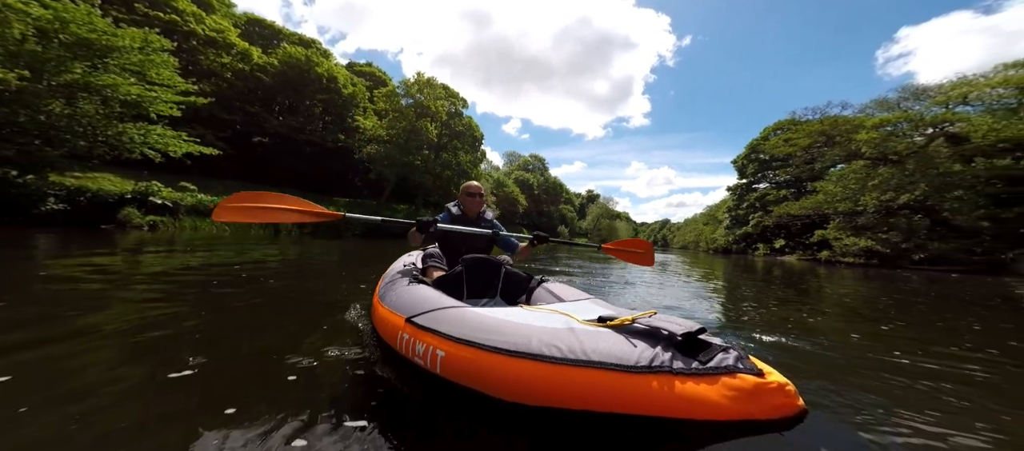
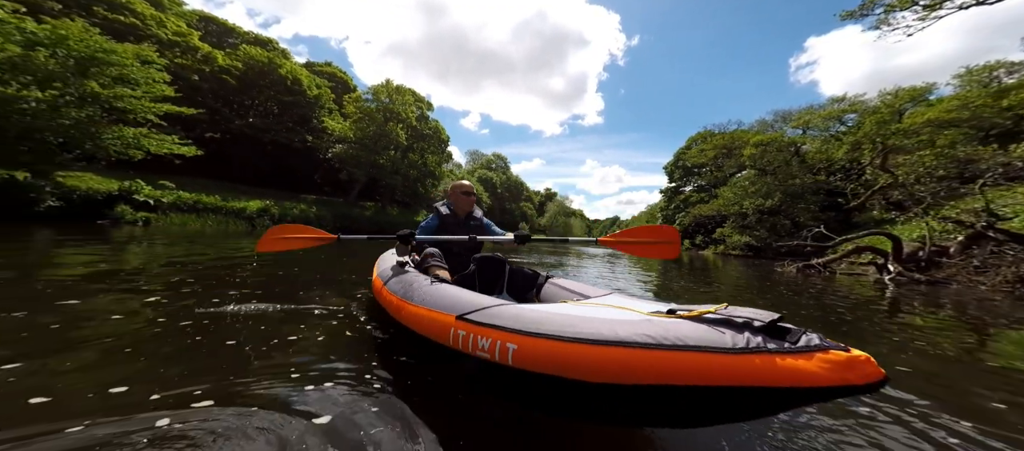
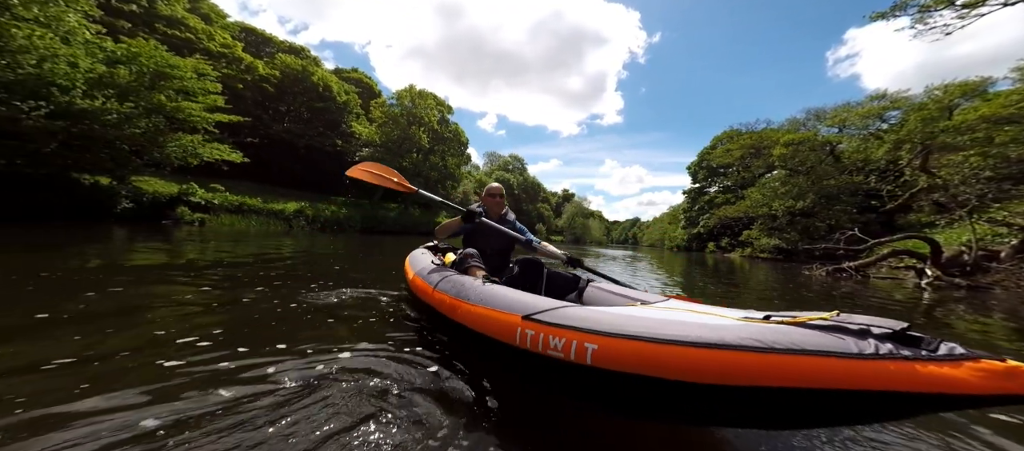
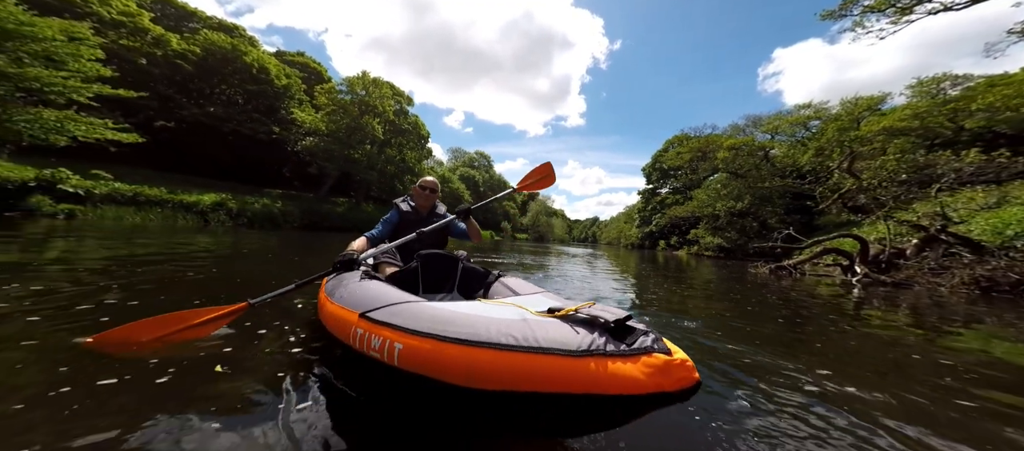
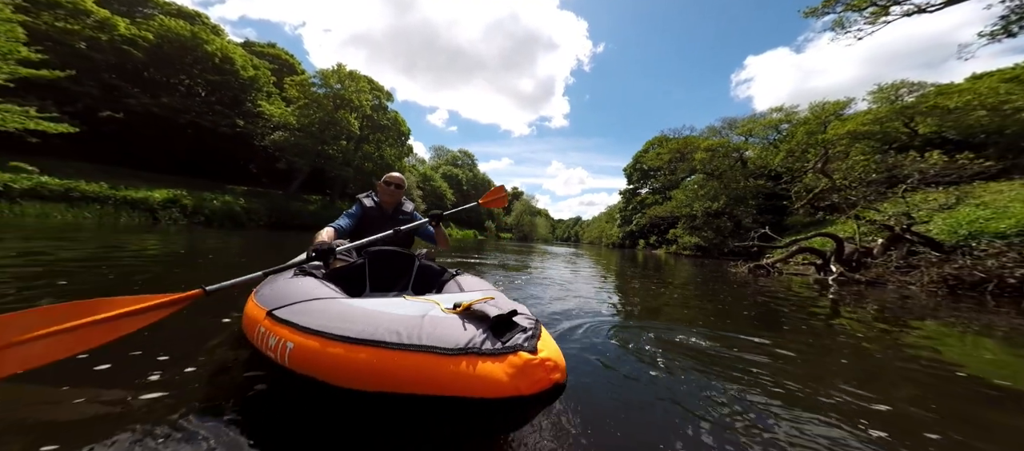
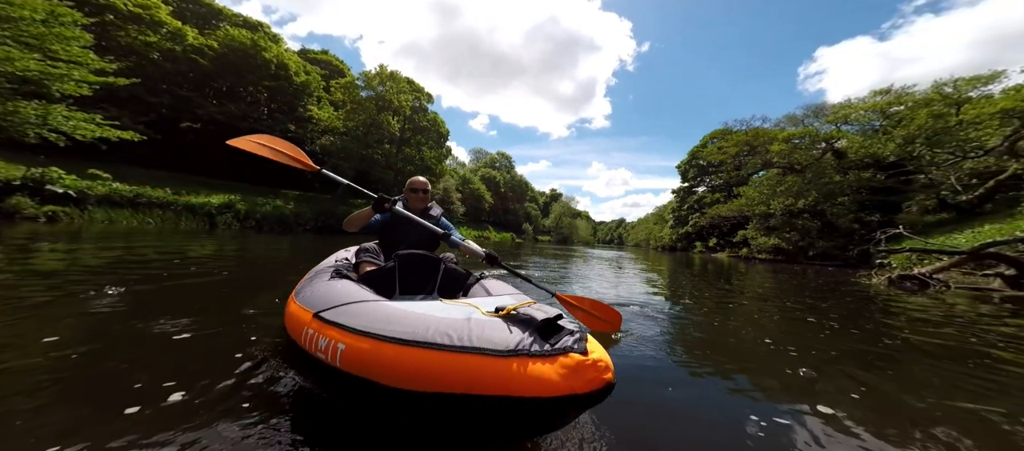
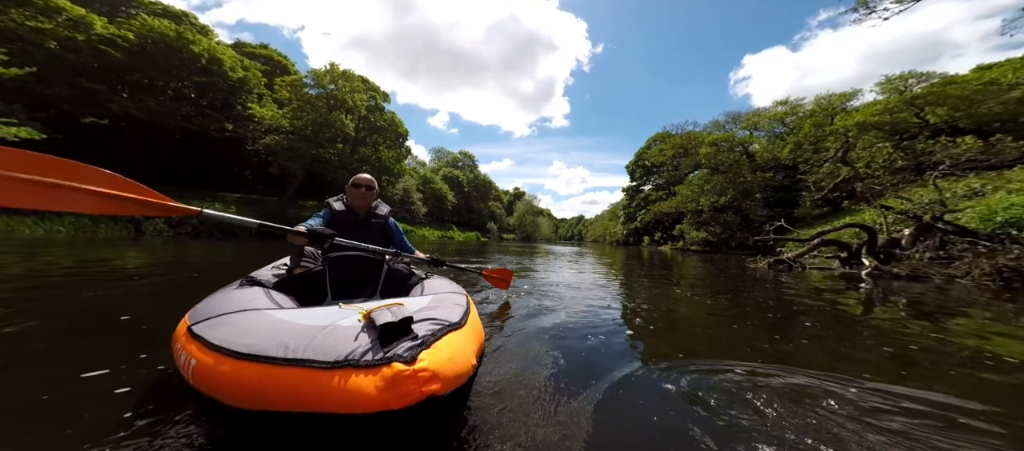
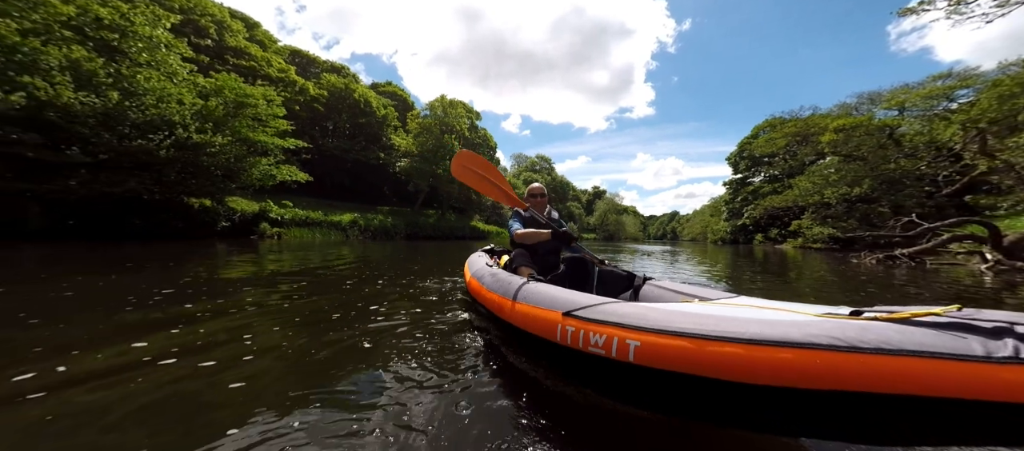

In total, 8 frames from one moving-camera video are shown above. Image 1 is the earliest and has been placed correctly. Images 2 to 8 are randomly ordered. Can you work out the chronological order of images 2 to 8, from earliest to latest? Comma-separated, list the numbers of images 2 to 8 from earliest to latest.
6, 7, 5, 4, 2, 3, 8
